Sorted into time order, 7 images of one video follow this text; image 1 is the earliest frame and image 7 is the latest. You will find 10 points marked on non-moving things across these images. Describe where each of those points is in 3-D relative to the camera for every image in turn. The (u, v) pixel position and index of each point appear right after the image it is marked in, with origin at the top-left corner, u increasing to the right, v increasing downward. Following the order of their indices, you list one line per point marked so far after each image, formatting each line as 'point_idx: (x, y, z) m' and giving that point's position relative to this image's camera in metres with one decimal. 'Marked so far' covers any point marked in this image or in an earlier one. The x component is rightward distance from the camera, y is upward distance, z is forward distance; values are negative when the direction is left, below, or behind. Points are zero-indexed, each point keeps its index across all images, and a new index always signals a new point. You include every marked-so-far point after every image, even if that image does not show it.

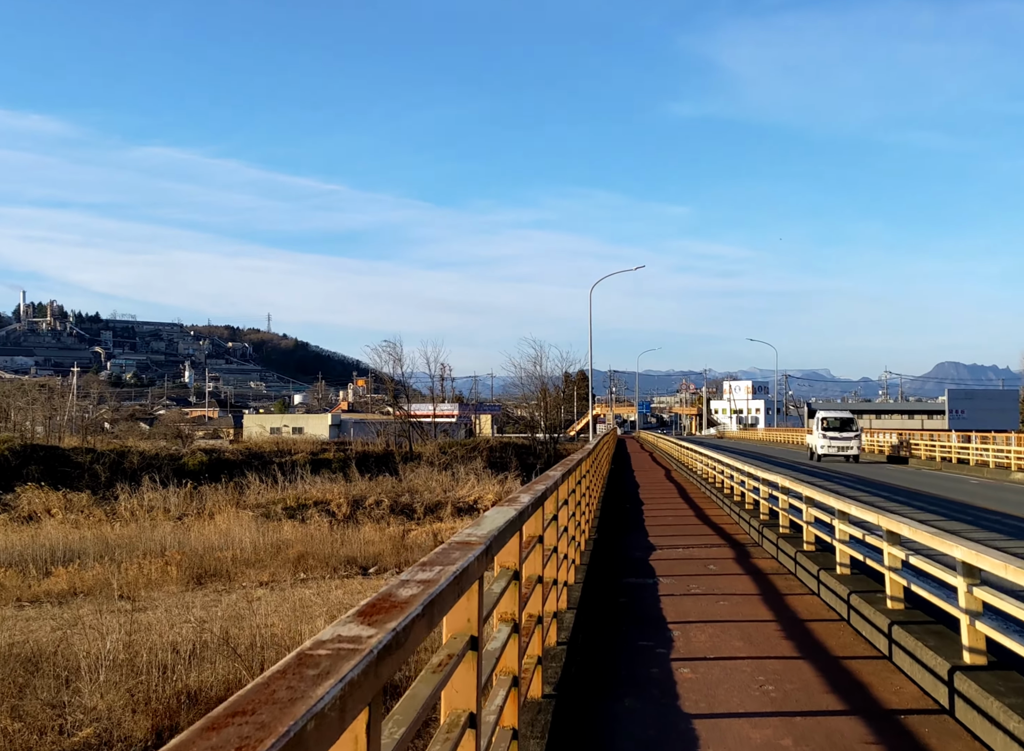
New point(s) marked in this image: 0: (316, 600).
0: (-2.2, -2.6, +11.5) m
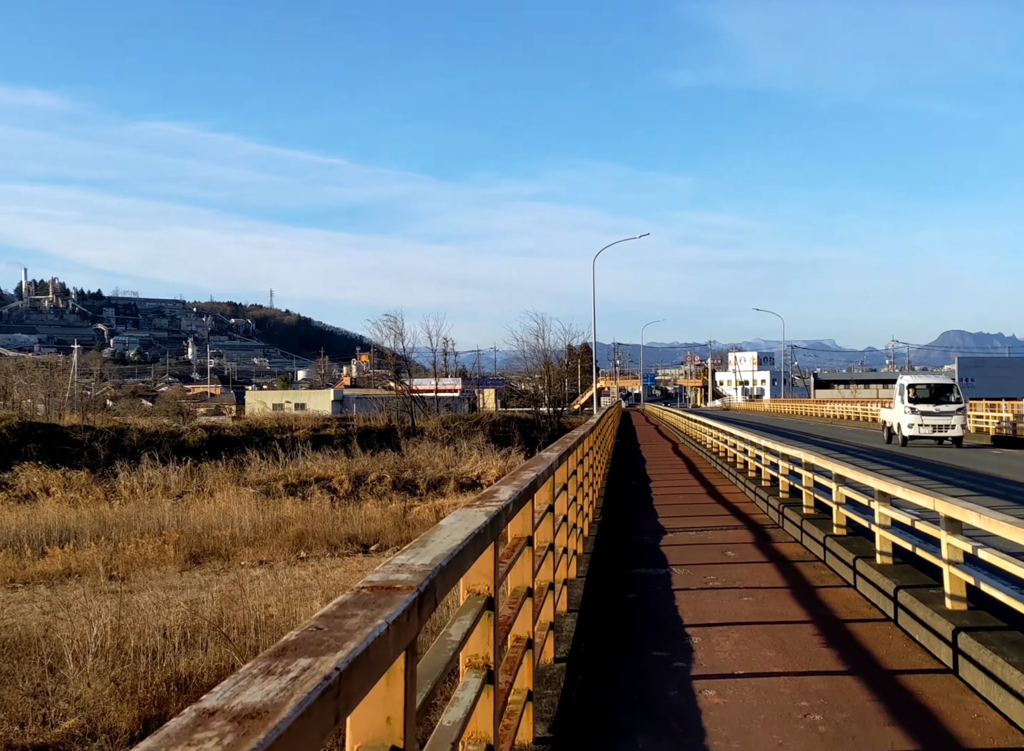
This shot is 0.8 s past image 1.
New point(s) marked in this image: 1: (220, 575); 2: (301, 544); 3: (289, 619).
0: (-2.2, -2.3, +11.3) m
1: (-3.6, -2.4, +12.6) m
2: (-3.1, -2.5, +14.8) m
3: (-1.8, -2.0, +8.5) m
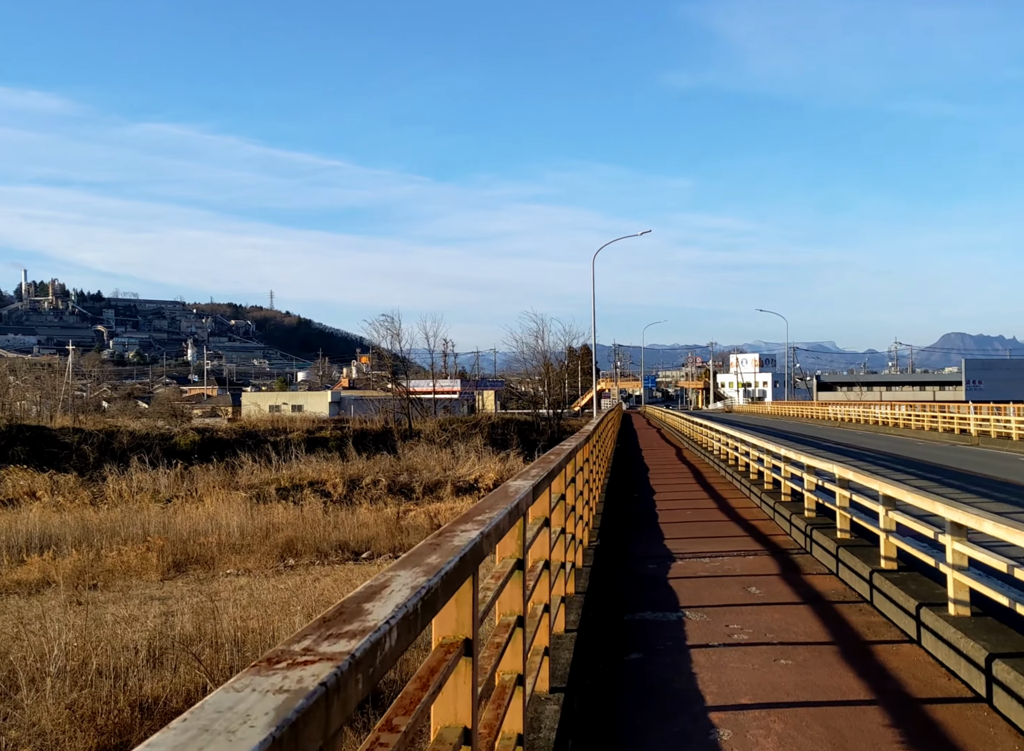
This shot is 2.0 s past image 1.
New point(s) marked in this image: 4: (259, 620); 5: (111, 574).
0: (-2.3, -2.3, +10.7) m
1: (-3.6, -2.4, +12.1) m
2: (-3.1, -2.5, +14.2) m
3: (-1.9, -2.0, +7.9) m
4: (-2.2, -2.1, +8.8) m
5: (-5.1, -2.5, +13.0) m
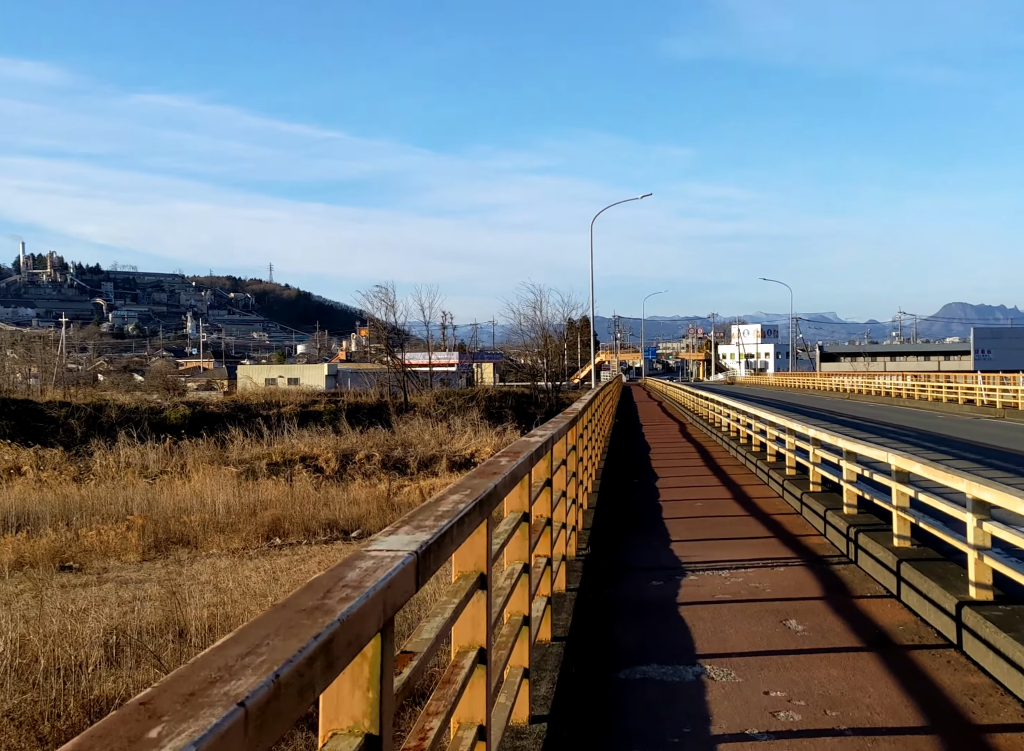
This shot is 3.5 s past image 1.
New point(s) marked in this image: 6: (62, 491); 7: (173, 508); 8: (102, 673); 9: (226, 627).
0: (-2.3, -2.0, +10.2) m
1: (-3.7, -2.1, +11.5) m
2: (-3.2, -2.1, +13.7) m
3: (-1.9, -1.8, +7.4) m
4: (-2.2, -1.9, +8.2) m
5: (-5.1, -2.2, +12.4) m
6: (-7.6, -1.9, +17.3) m
7: (-5.0, -2.0, +15.2) m
8: (-2.5, -1.8, +6.3) m
9: (-2.1, -1.8, +7.3) m
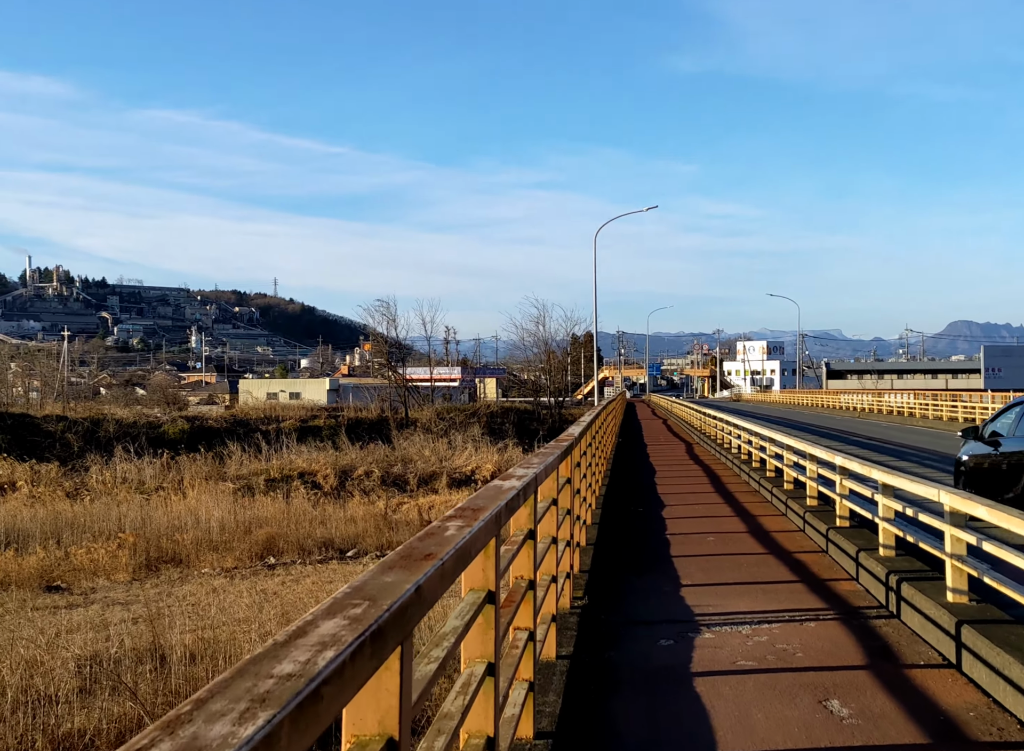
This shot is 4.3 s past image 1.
0: (-2.3, -2.1, +9.8) m
1: (-3.7, -2.3, +11.2) m
2: (-3.2, -2.3, +13.4) m
3: (-2.0, -1.9, +7.0) m
4: (-2.3, -2.0, +7.9) m
5: (-5.1, -2.3, +12.1) m
6: (-7.5, -2.2, +17.0) m
7: (-5.0, -2.2, +14.9) m
8: (-2.6, -1.9, +6.0) m
9: (-2.1, -1.9, +7.0) m
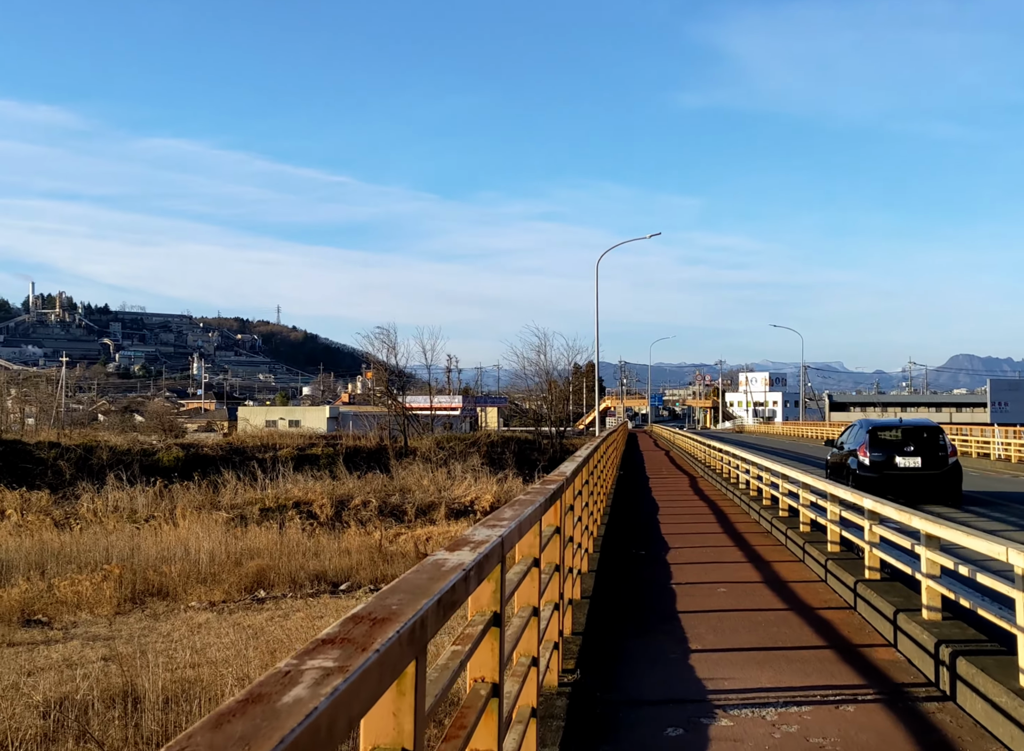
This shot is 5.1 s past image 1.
0: (-2.4, -2.4, +9.4) m
1: (-3.7, -2.6, +10.8) m
2: (-3.2, -2.7, +12.9) m
3: (-2.0, -2.1, +6.6) m
4: (-2.3, -2.2, +7.5) m
5: (-5.2, -2.6, +11.7) m
6: (-7.6, -2.6, +16.6) m
7: (-5.1, -2.5, +14.5) m
8: (-2.6, -2.1, +5.6) m
9: (-2.1, -2.1, +6.6) m
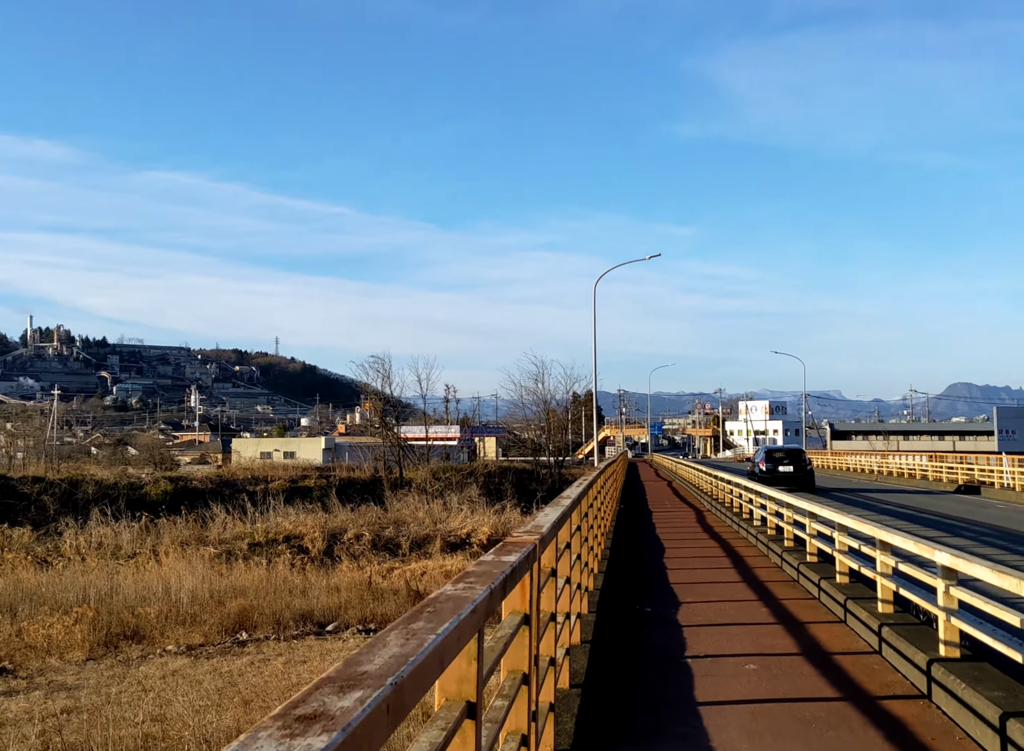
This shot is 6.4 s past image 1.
0: (-2.4, -2.6, +8.8) m
1: (-3.8, -2.9, +10.2) m
2: (-3.3, -3.0, +12.3) m
3: (-2.0, -2.2, +6.0) m
4: (-2.3, -2.4, +6.9) m
5: (-5.2, -3.0, +11.0) m
6: (-7.6, -3.1, +15.9) m
7: (-5.1, -3.0, +13.8) m
8: (-2.6, -2.2, +5.0) m
9: (-2.2, -2.2, +6.0) m
